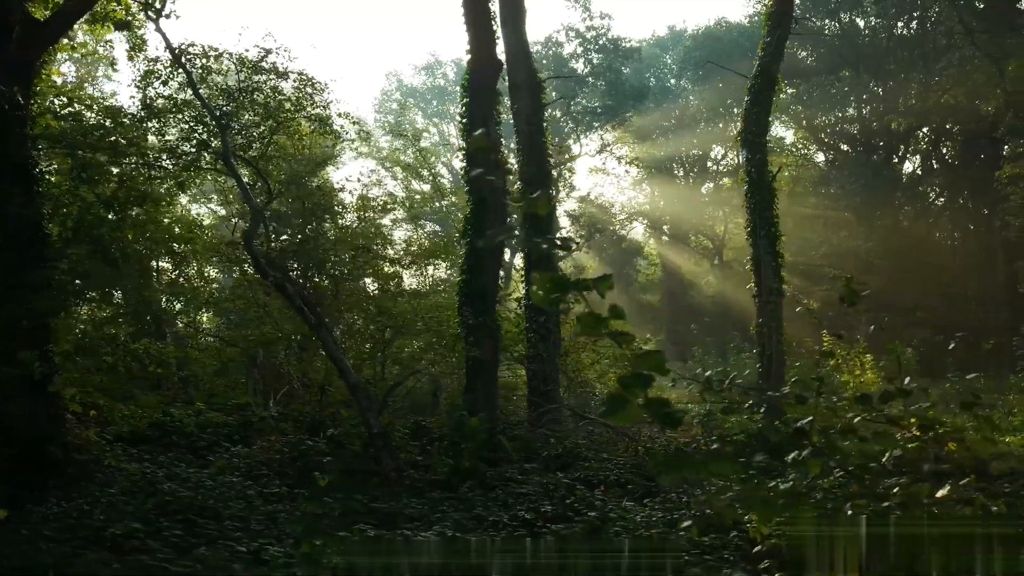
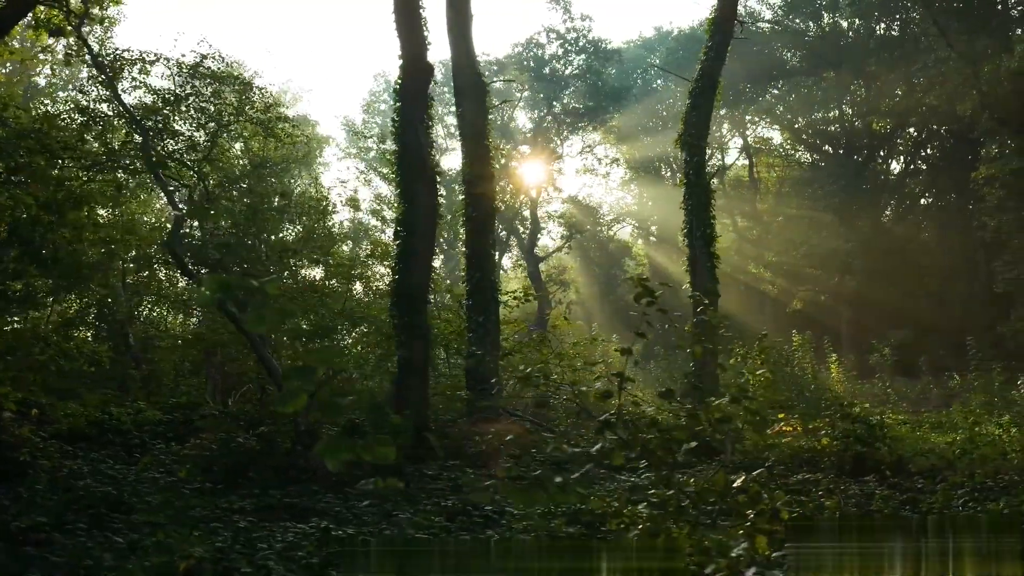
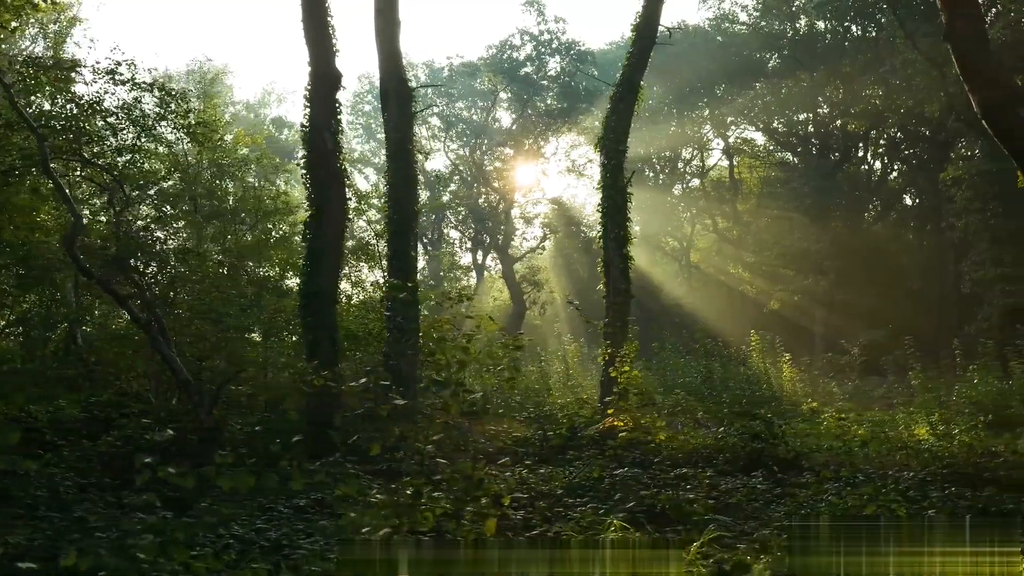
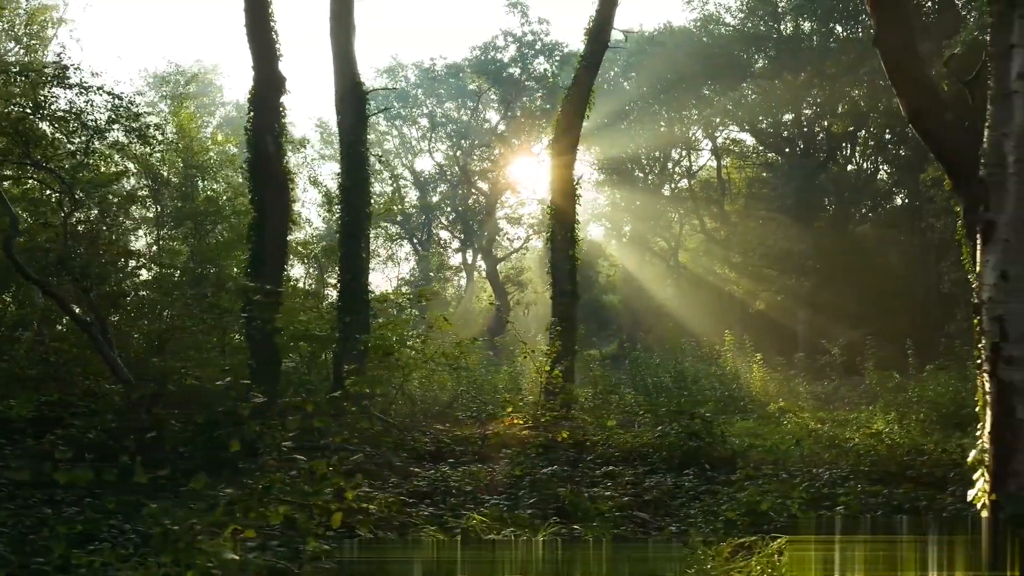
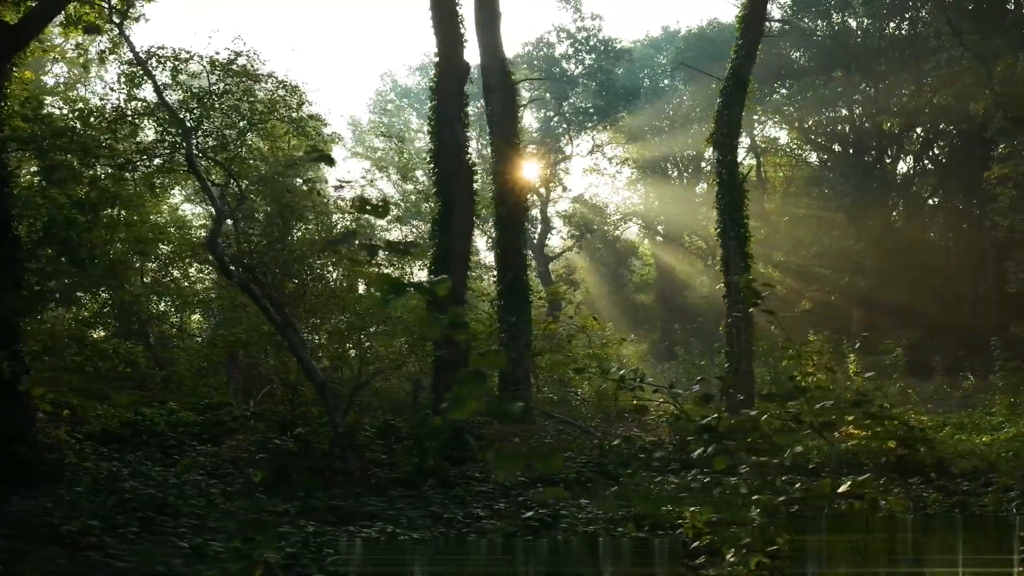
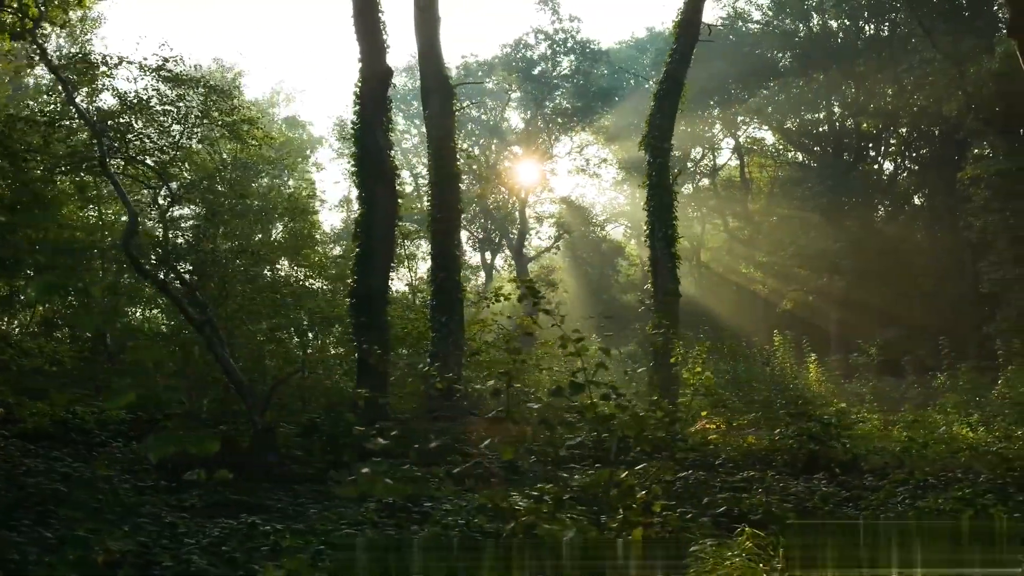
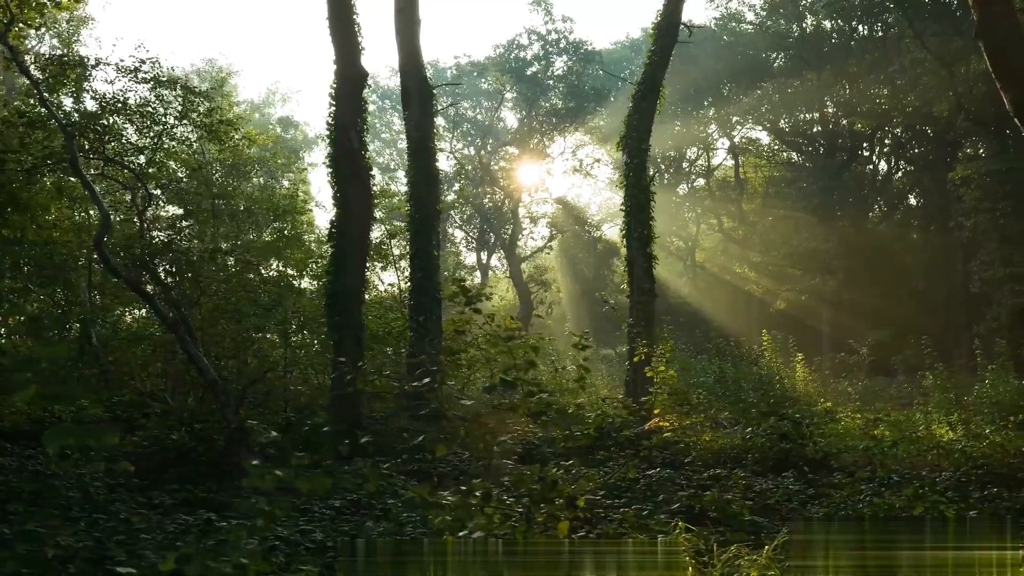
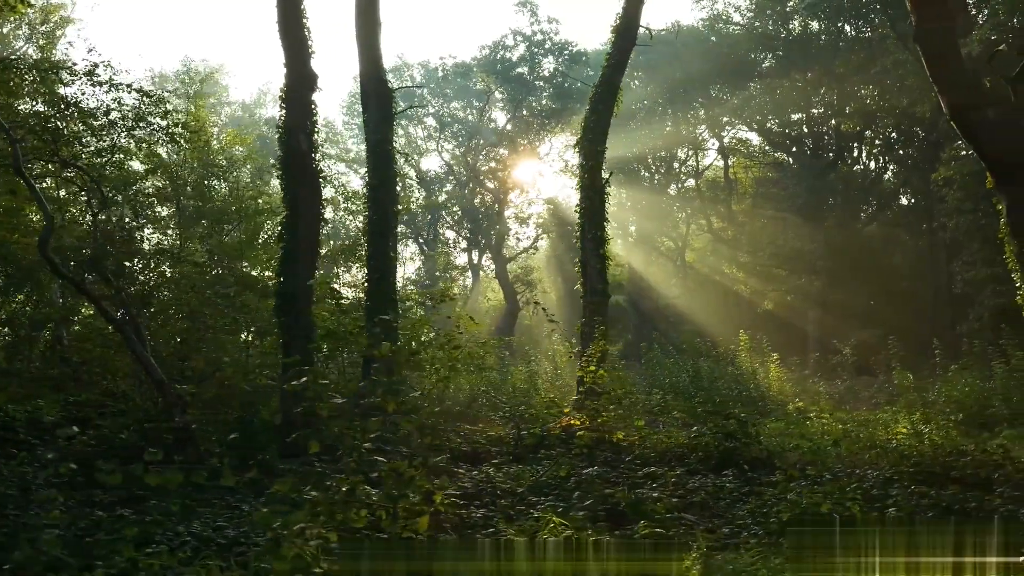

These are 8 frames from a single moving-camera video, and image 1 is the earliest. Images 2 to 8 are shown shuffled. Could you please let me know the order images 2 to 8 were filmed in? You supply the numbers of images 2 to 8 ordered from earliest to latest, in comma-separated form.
5, 2, 6, 7, 3, 8, 4
